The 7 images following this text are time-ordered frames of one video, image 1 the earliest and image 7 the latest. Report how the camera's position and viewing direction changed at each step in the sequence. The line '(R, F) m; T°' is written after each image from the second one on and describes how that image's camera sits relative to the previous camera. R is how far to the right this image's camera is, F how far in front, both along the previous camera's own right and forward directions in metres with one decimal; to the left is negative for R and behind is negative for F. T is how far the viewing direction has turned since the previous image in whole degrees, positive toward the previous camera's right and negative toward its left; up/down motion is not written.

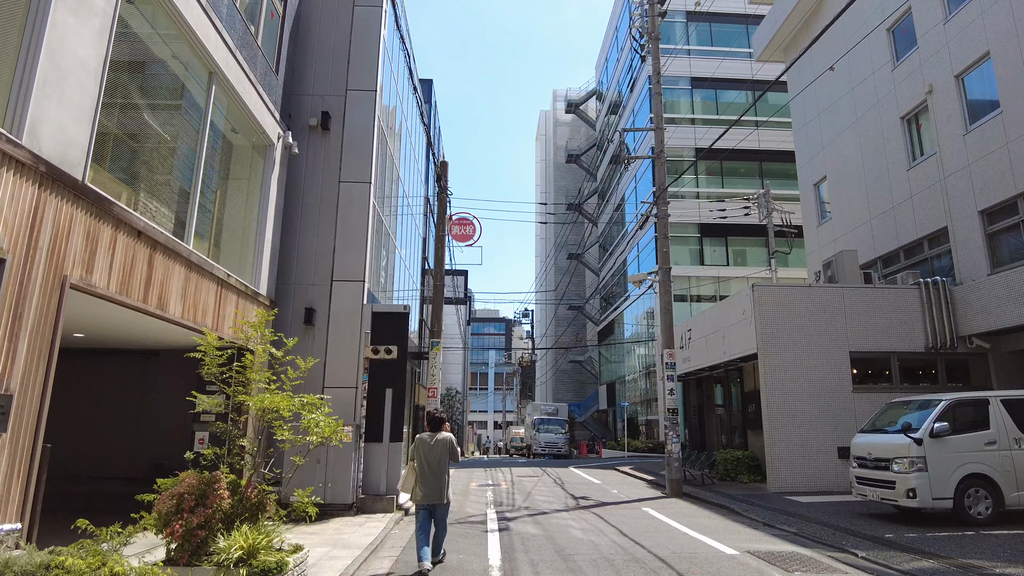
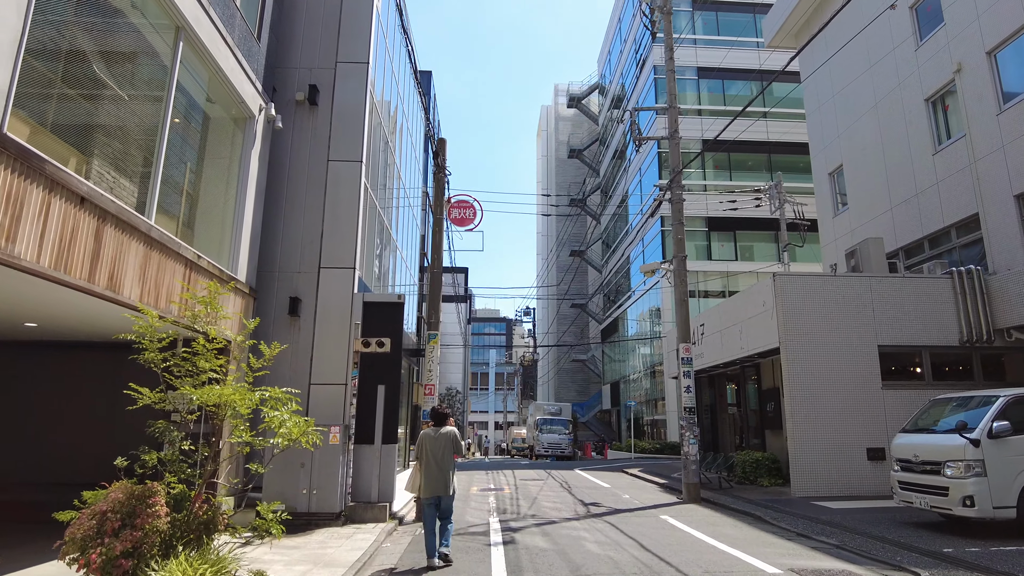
(-0.1, +1.0) m; 0°
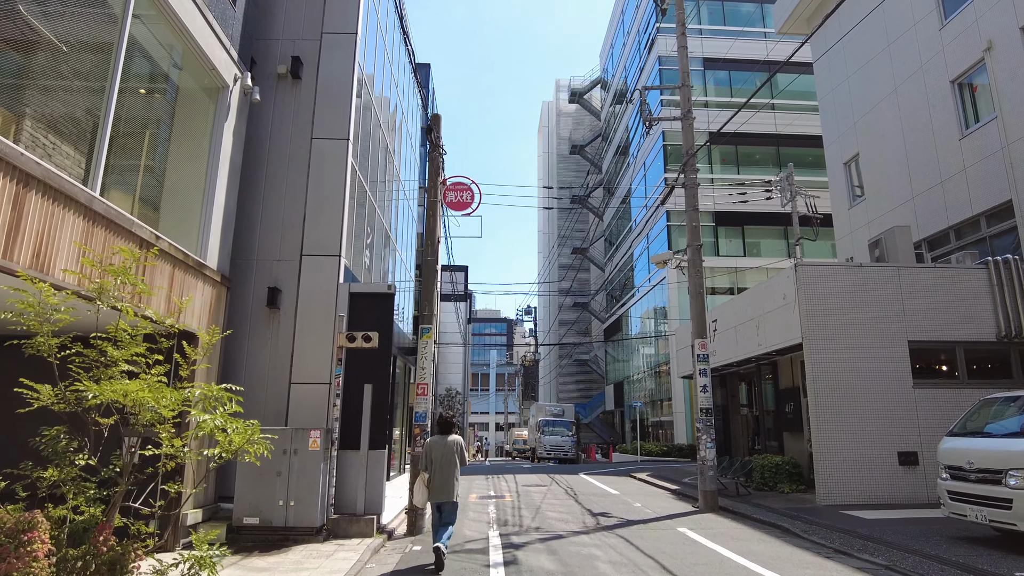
(0.0, +1.0) m; 0°
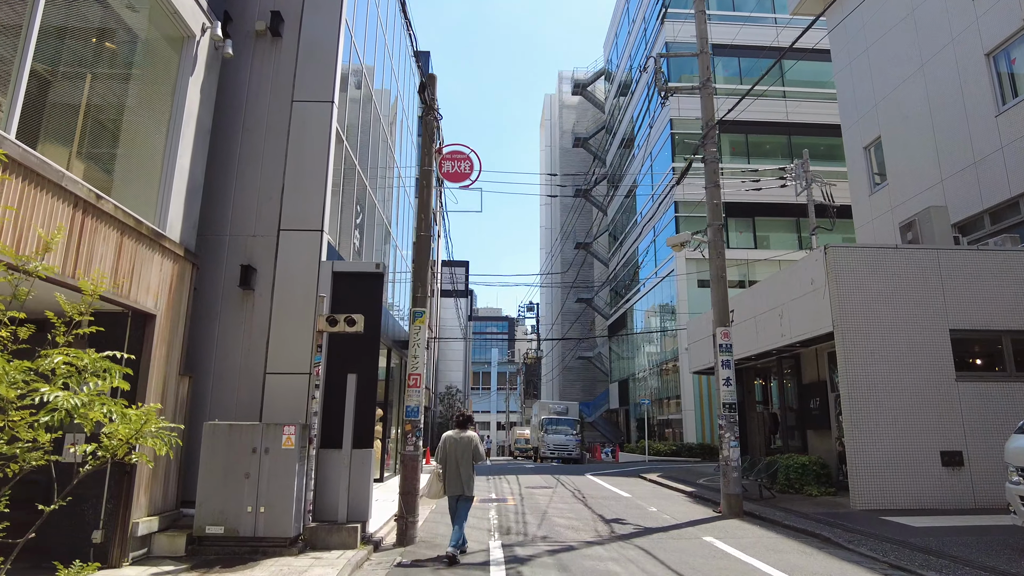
(0.0, +1.1) m; 0°
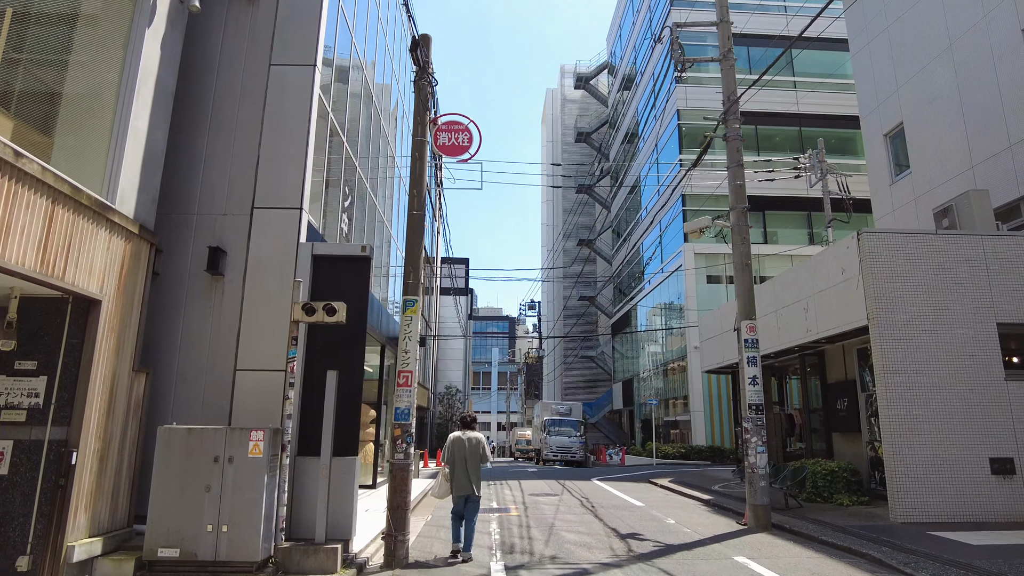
(0.0, +1.0) m; 0°
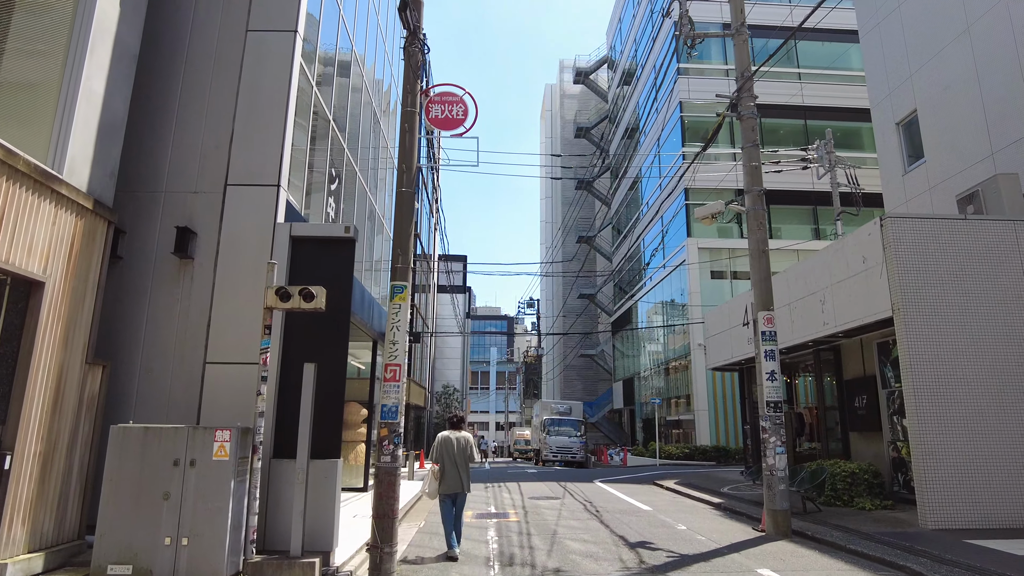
(0.0, +0.7) m; 0°
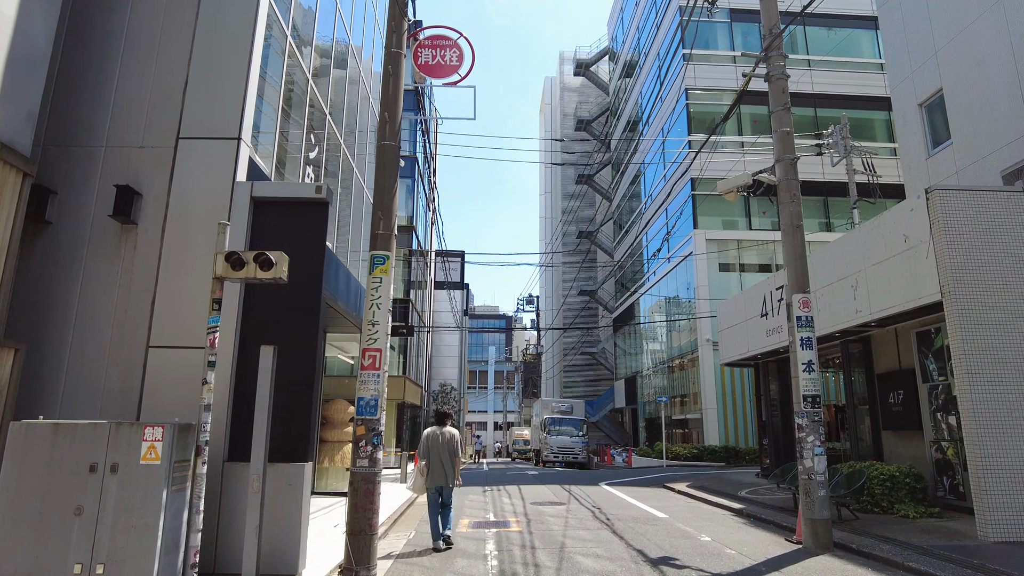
(0.0, +1.1) m; 0°
